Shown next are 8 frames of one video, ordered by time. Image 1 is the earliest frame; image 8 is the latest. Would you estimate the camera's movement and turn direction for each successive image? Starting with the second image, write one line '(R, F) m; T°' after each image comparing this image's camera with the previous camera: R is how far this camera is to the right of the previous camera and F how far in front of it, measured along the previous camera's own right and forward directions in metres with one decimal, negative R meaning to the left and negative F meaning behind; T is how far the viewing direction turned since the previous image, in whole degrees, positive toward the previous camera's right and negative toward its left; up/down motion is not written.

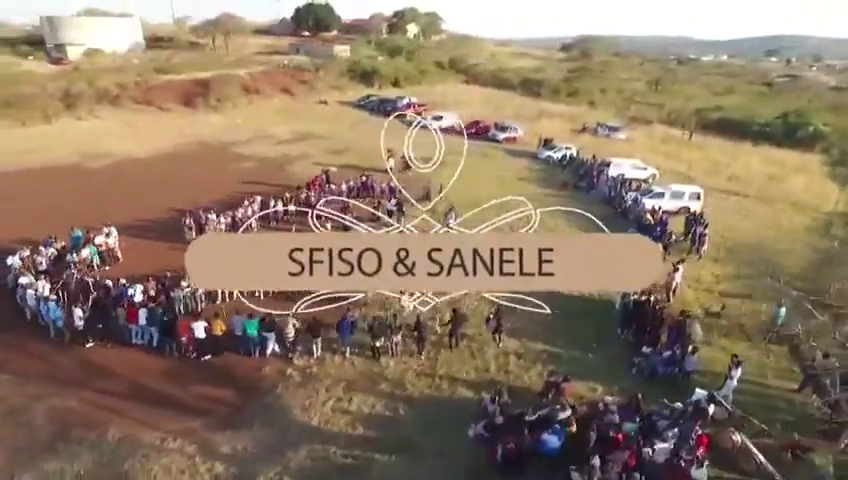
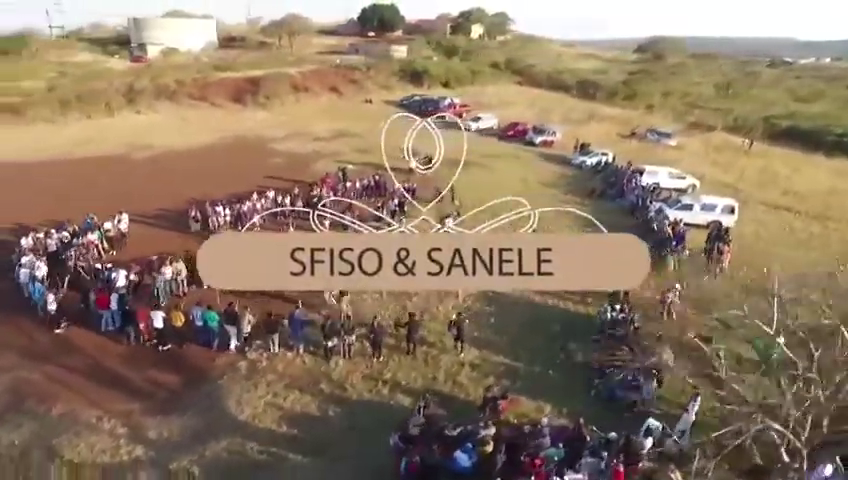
(+3.6, +0.6) m; -7°
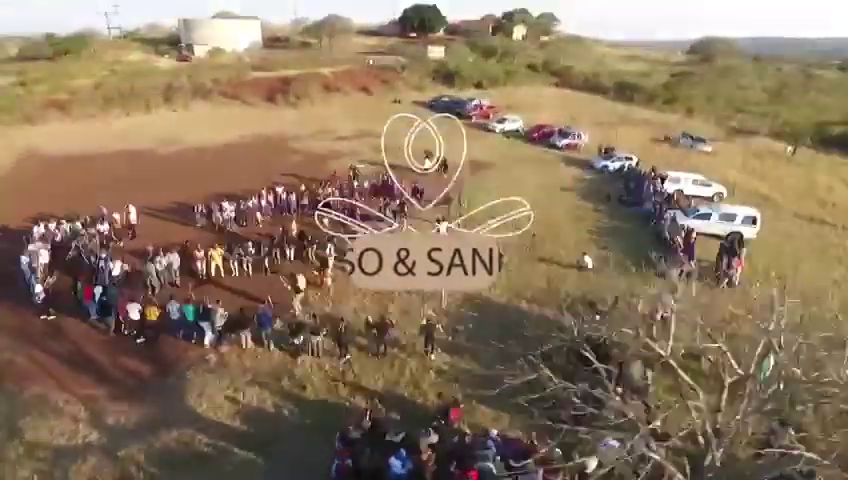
(+2.4, +0.3) m; -5°
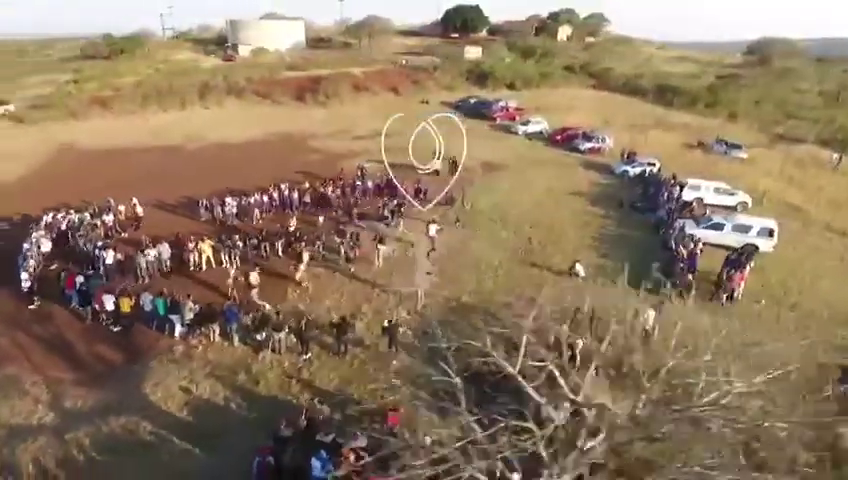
(+2.8, +0.3) m; -5°
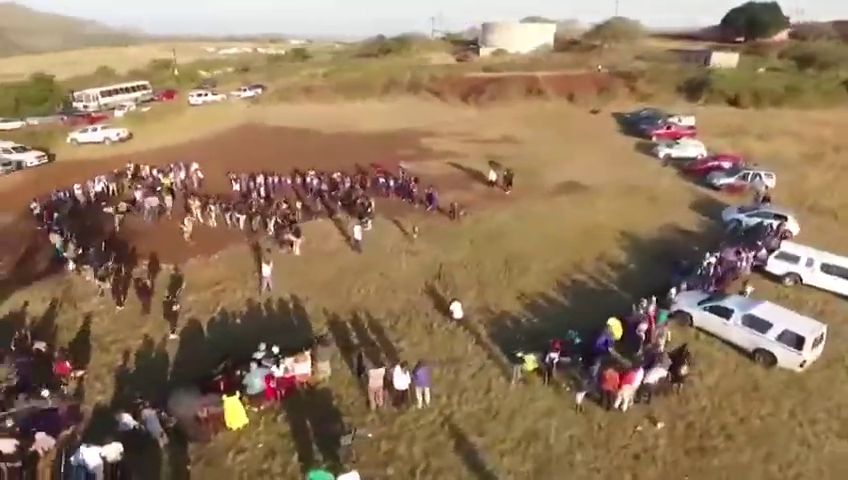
(+16.0, +5.7) m; -29°
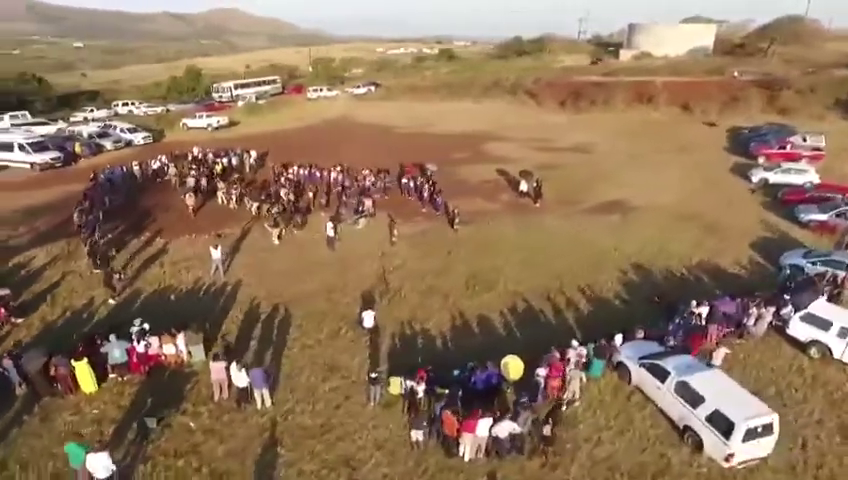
(+8.6, +2.2) m; -16°
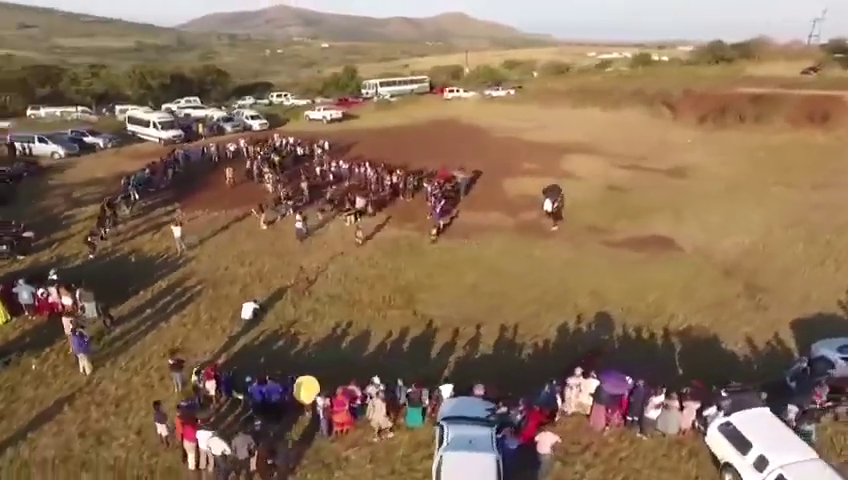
(+11.1, +3.5) m; -21°
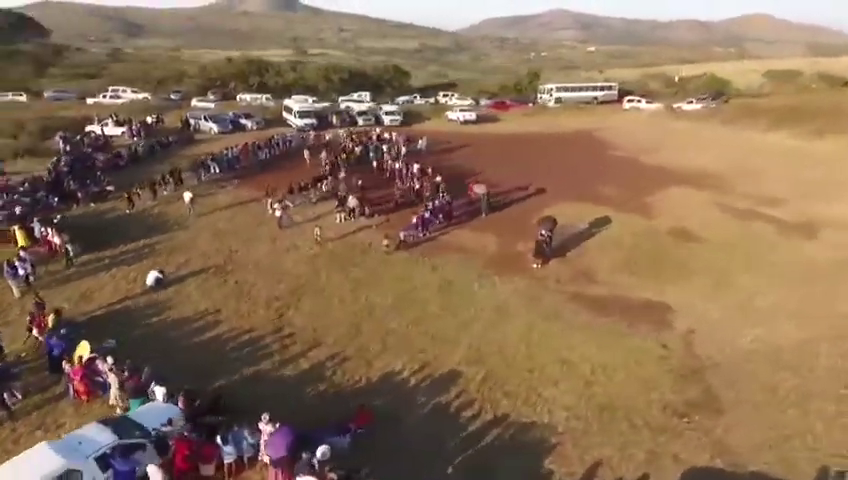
(+13.2, +5.0) m; -26°
